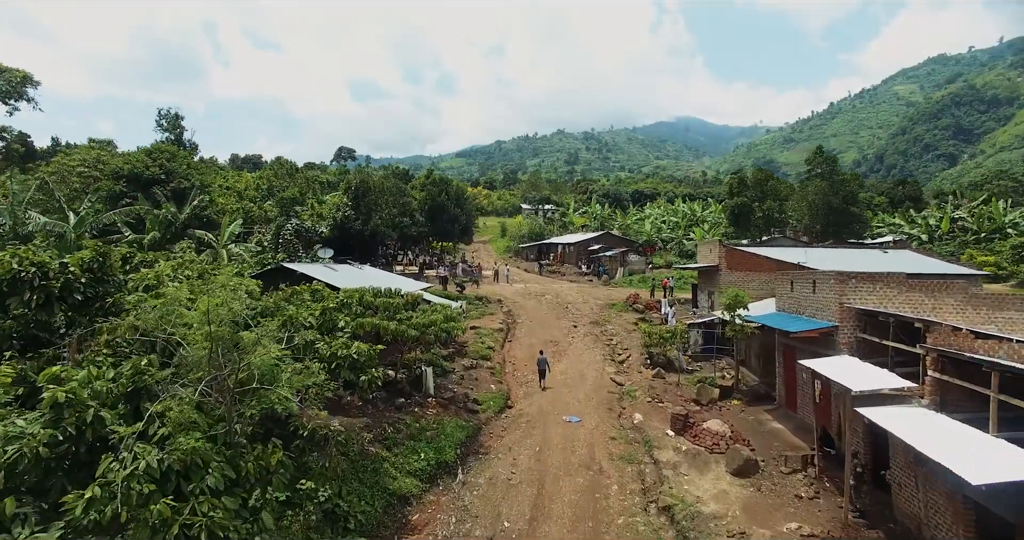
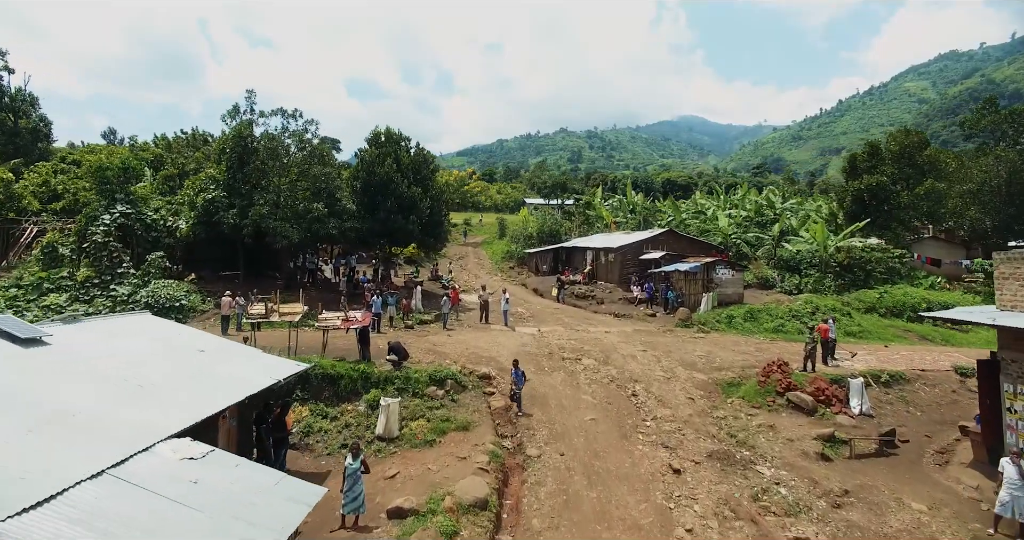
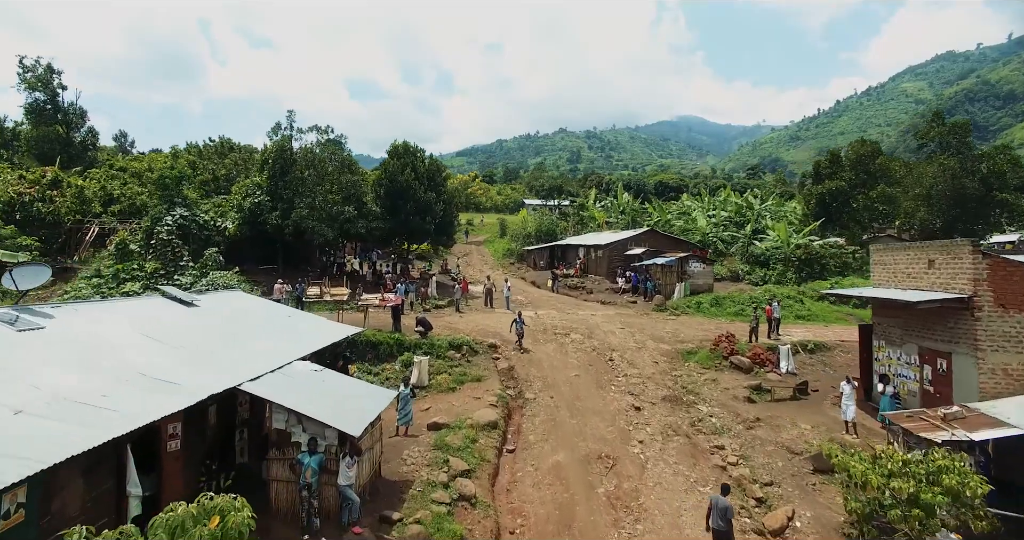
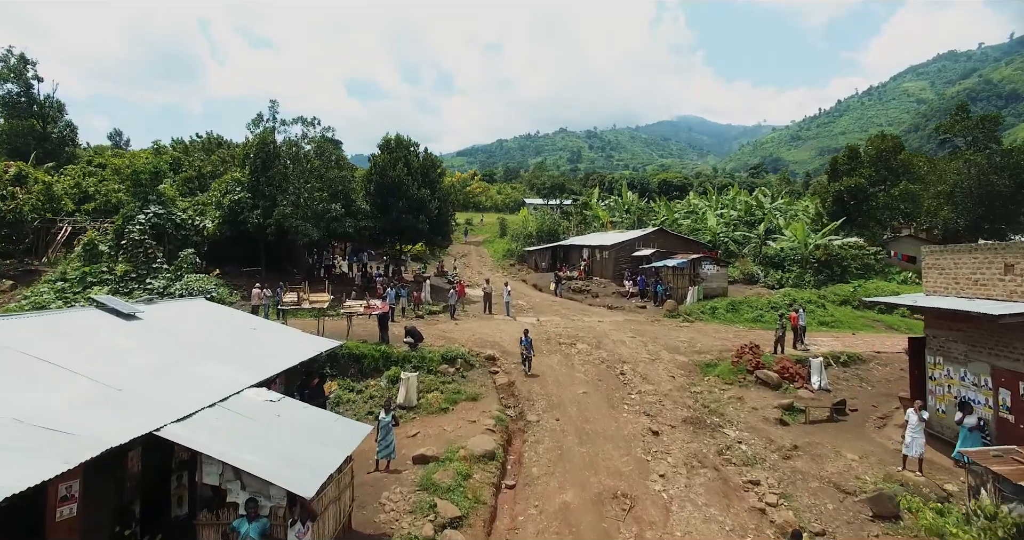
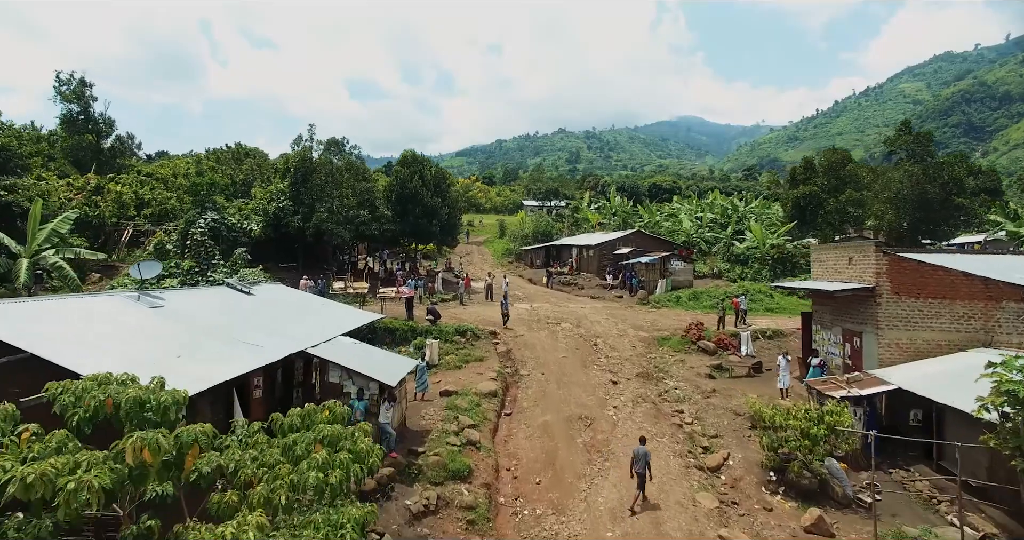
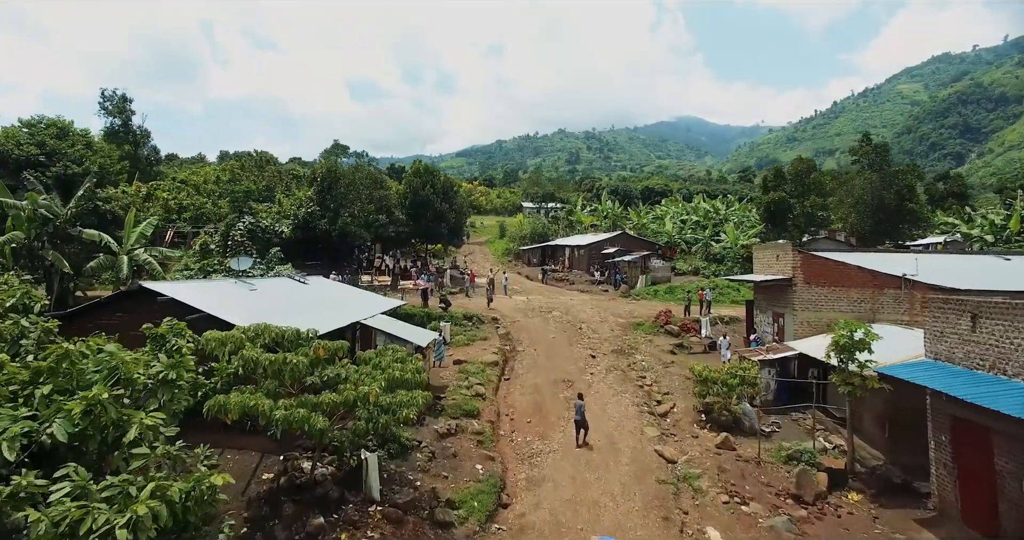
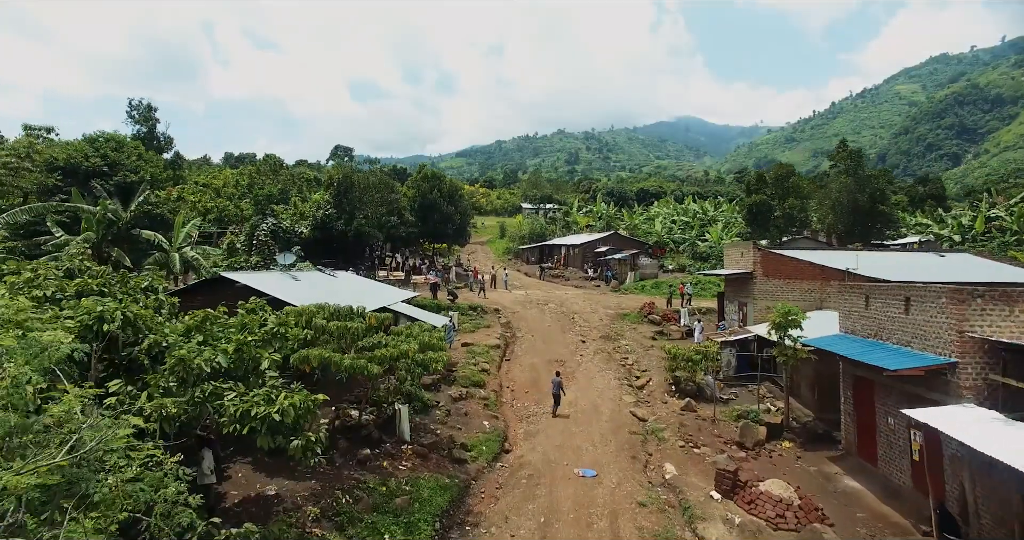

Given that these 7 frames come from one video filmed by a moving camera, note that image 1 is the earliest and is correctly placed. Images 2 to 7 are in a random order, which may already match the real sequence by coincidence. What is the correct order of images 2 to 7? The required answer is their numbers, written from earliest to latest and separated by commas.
7, 6, 5, 3, 4, 2
